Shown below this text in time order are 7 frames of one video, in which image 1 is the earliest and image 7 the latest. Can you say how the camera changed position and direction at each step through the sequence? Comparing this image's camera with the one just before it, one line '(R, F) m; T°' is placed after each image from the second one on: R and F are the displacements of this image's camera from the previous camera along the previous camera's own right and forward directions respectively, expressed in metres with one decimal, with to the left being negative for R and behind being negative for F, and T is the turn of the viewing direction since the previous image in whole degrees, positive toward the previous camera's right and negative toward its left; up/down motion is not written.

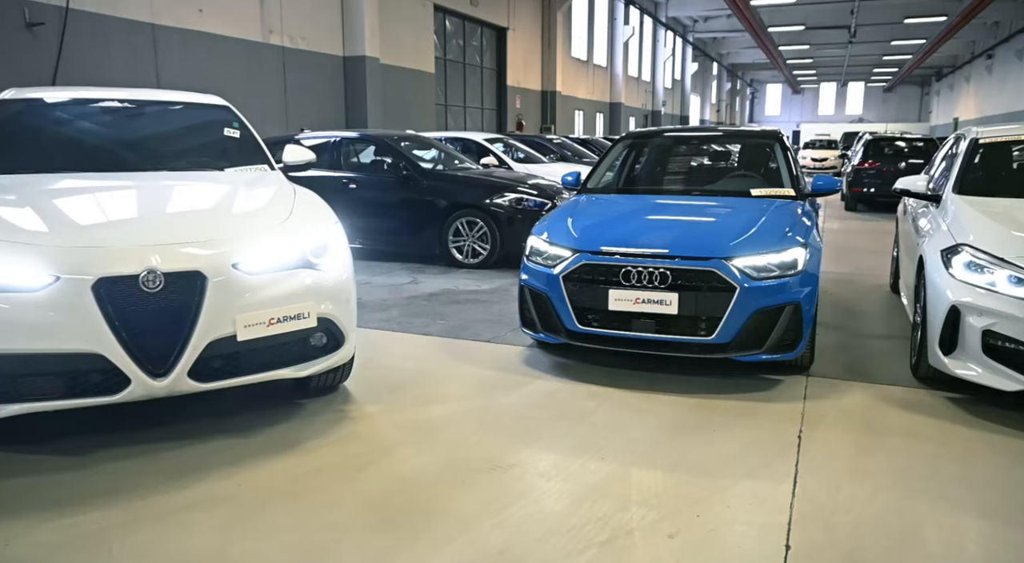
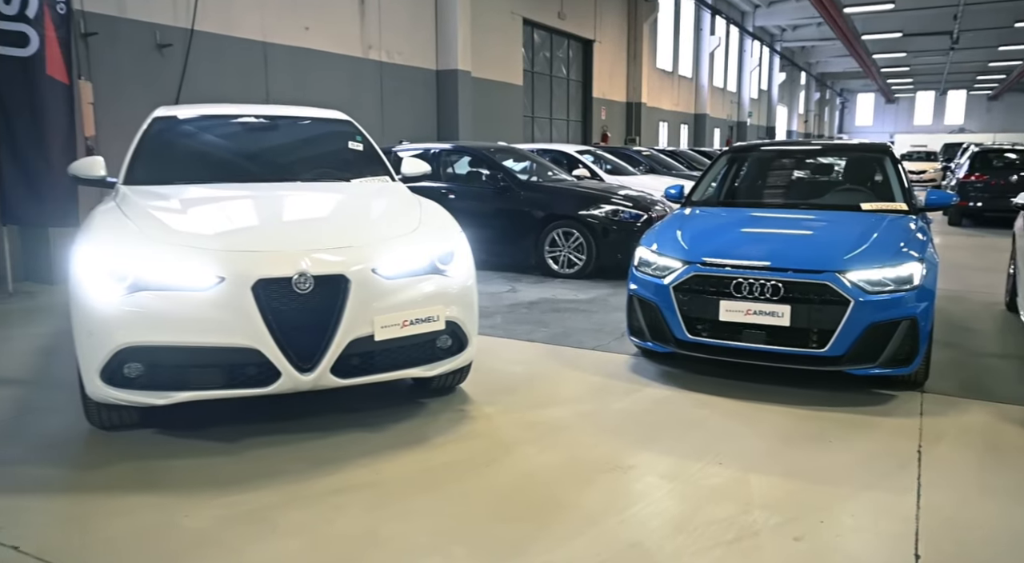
(-0.2, -0.2) m; -6°
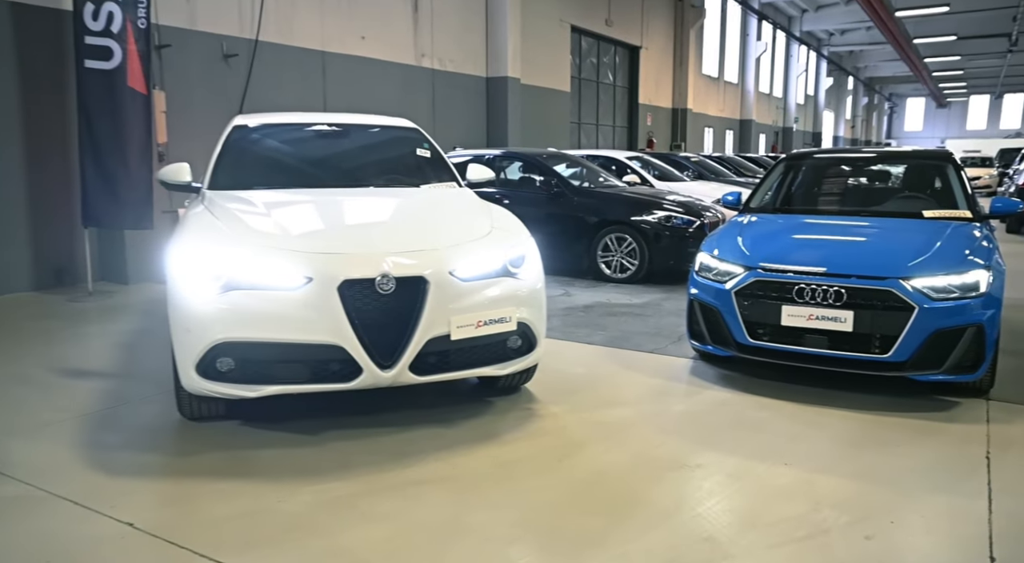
(-0.1, -0.1) m; -3°
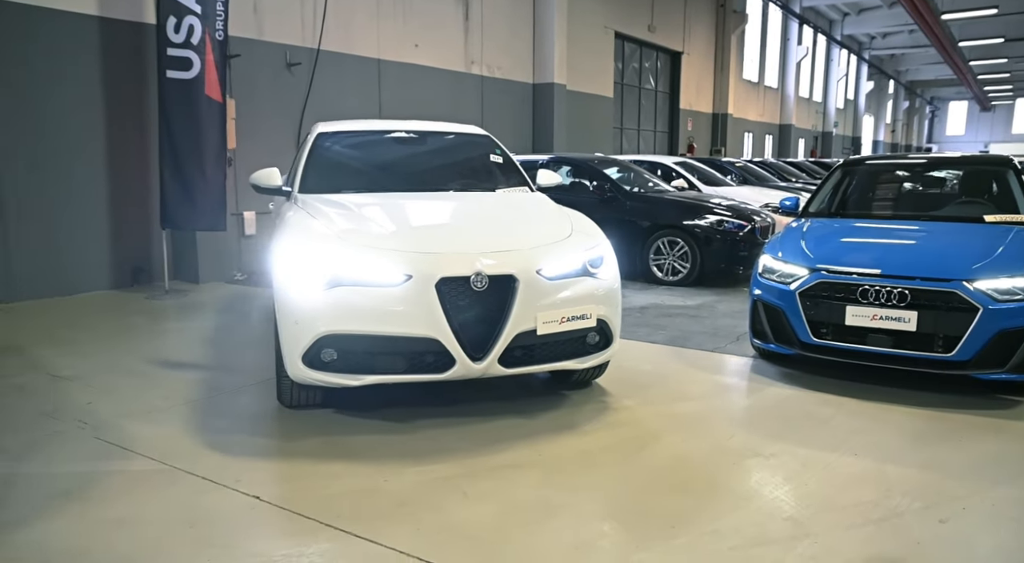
(-0.2, -0.2) m; -2°
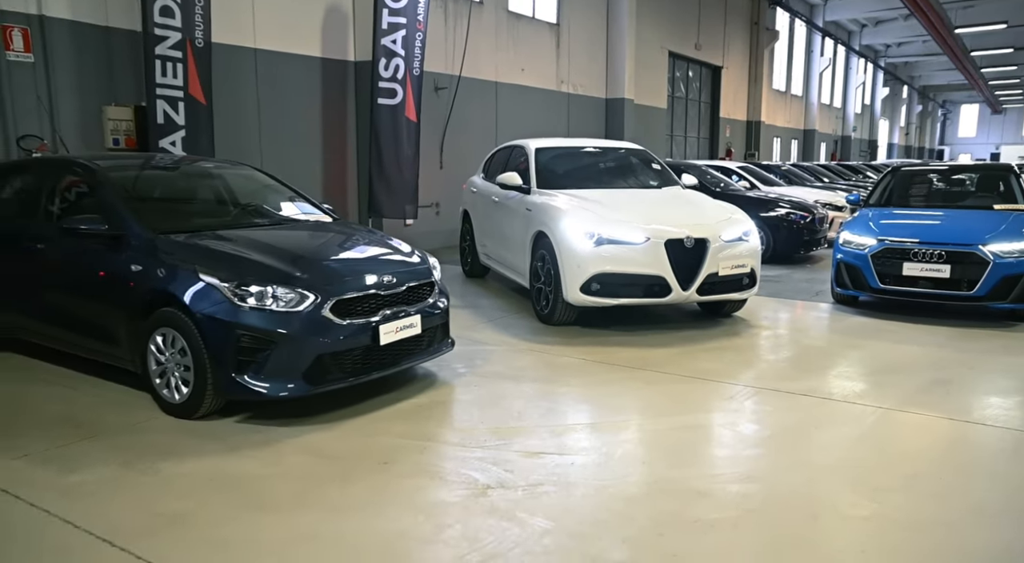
(-1.4, -2.2) m; -1°
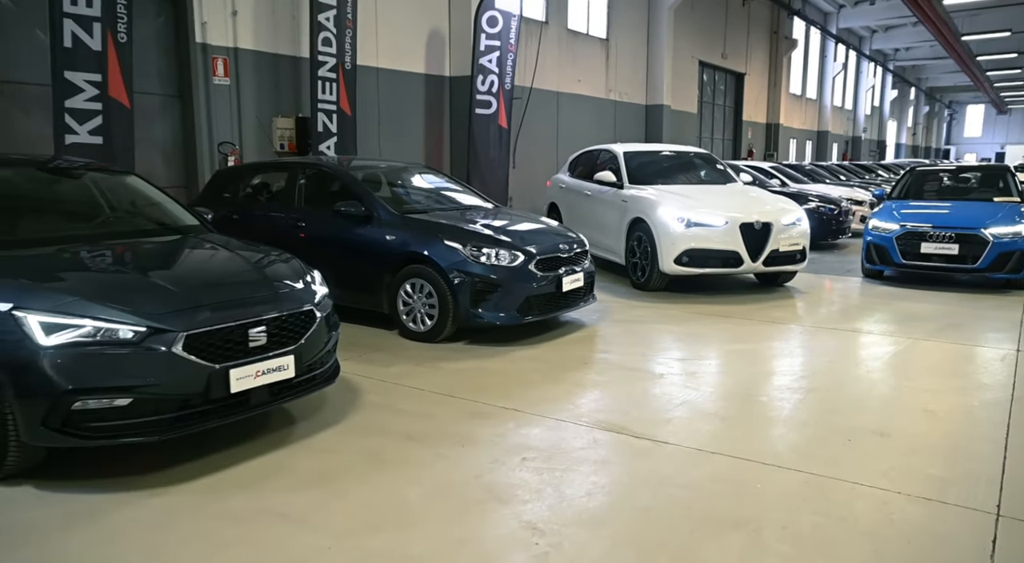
(-1.0, -1.6) m; 0°
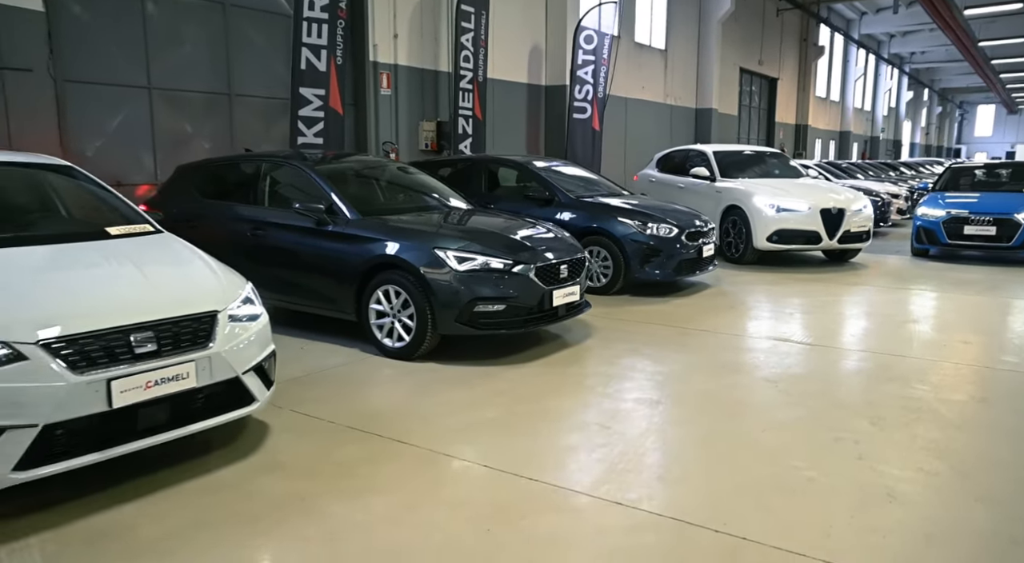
(-1.4, -1.7) m; 0°
